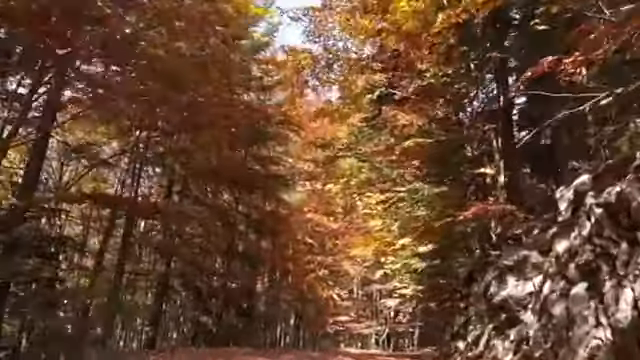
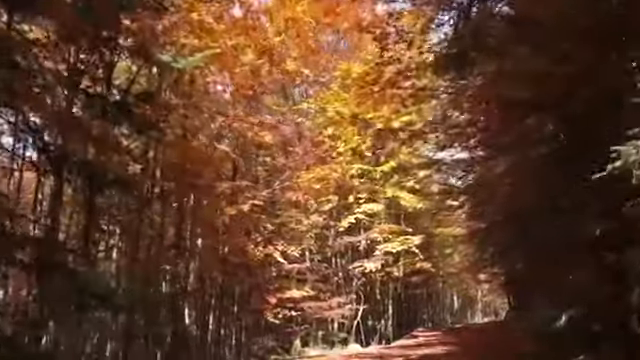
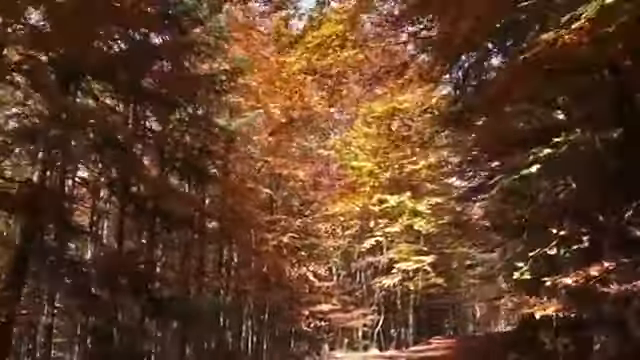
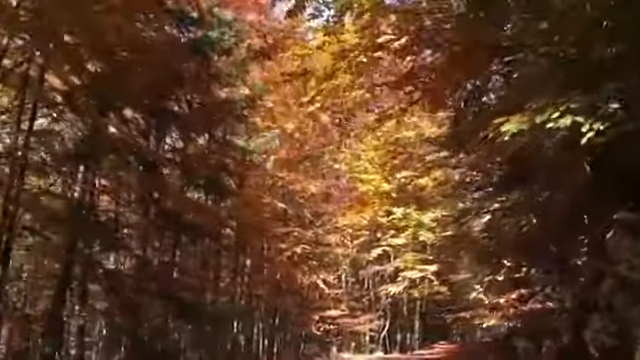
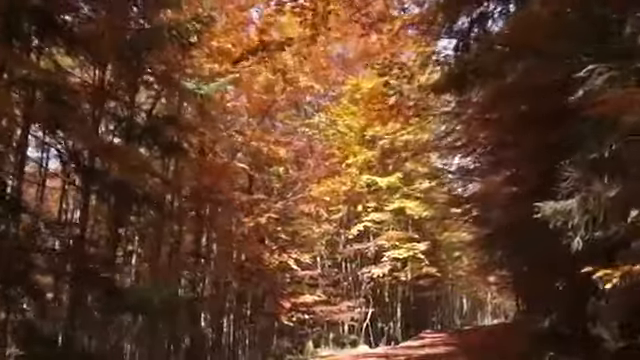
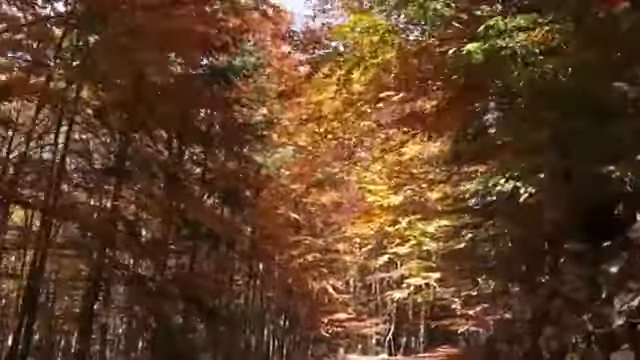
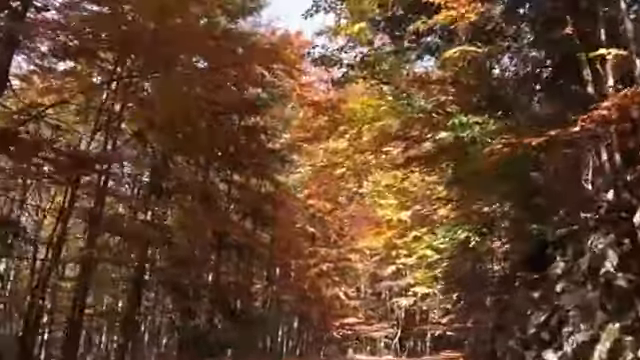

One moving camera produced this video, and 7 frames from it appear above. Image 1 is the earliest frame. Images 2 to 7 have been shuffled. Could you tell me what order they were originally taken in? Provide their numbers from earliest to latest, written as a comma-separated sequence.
7, 6, 4, 3, 5, 2
